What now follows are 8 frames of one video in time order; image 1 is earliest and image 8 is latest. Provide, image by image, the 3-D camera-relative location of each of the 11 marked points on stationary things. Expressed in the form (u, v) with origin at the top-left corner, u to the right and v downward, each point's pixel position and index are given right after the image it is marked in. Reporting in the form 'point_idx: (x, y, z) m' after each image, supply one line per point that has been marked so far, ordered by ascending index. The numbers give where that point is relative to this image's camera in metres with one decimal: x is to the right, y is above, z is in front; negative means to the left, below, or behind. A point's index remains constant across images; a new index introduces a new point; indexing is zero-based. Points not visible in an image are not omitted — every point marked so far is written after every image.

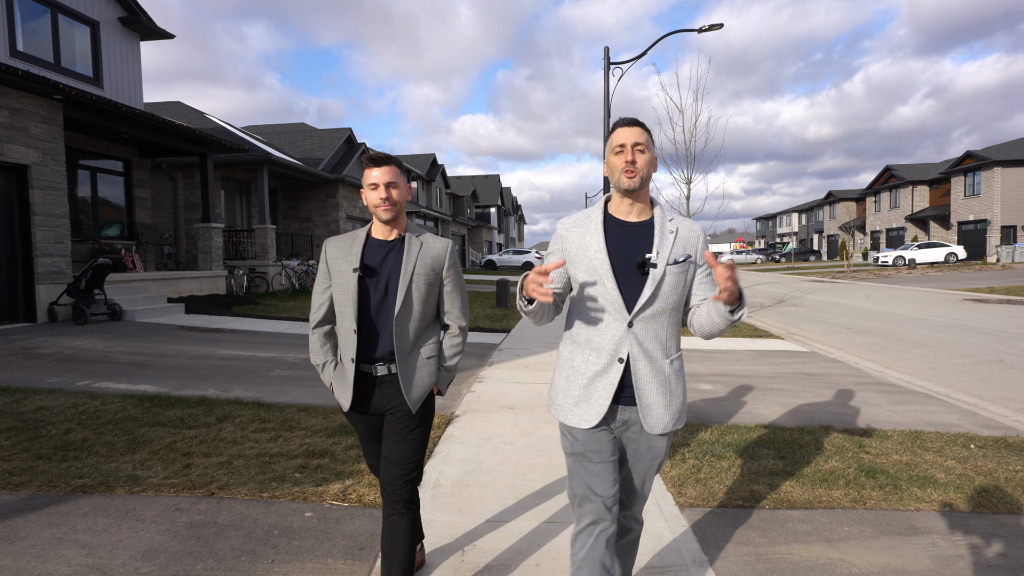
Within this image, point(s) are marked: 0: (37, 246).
0: (-8.2, +0.7, +10.0) m
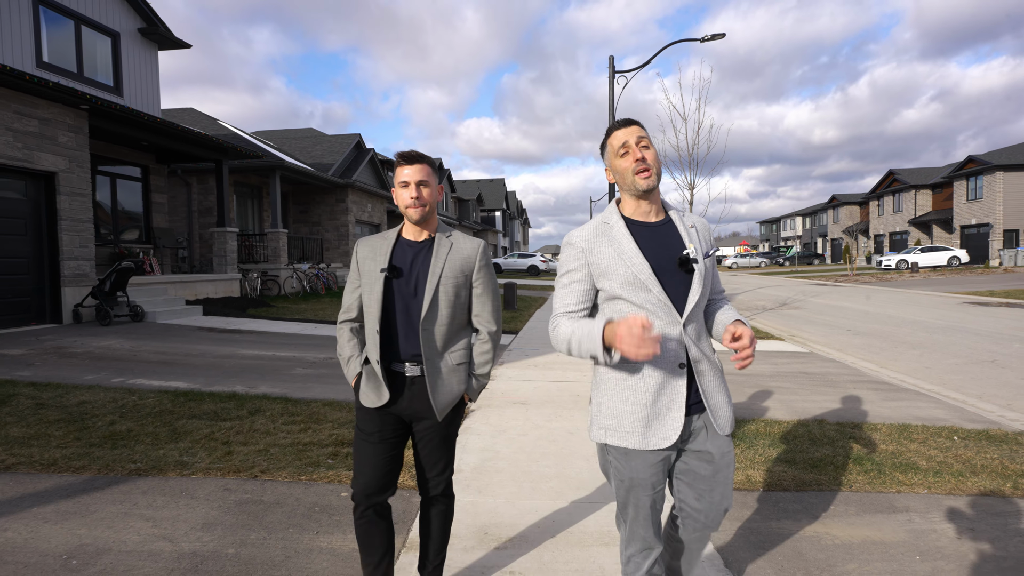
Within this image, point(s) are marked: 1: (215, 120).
0: (-8.0, +0.7, +10.4) m
1: (-10.2, +5.8, +19.9) m
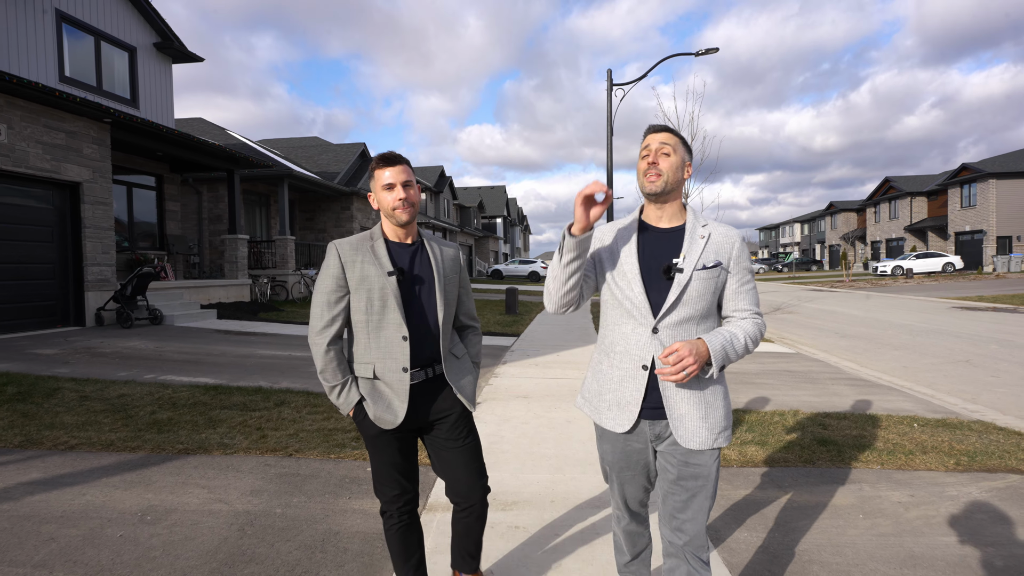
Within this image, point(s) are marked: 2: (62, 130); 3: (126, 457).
0: (-8.0, +0.6, +10.9) m
1: (-10.2, +5.6, +20.5) m
2: (-8.1, +2.9, +10.5) m
3: (-2.8, -1.2, +4.2) m
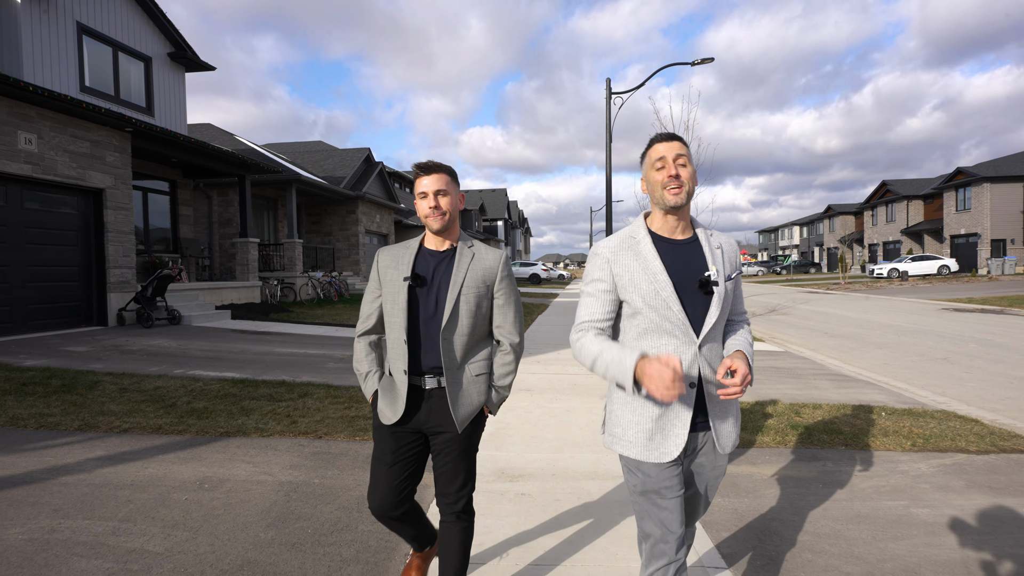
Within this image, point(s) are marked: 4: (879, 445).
0: (-8.0, +0.6, +11.5) m
1: (-10.1, +5.5, +21.0) m
2: (-8.1, +2.8, +11.0) m
3: (-2.8, -1.2, +4.8) m
4: (+3.1, -1.3, +4.8) m
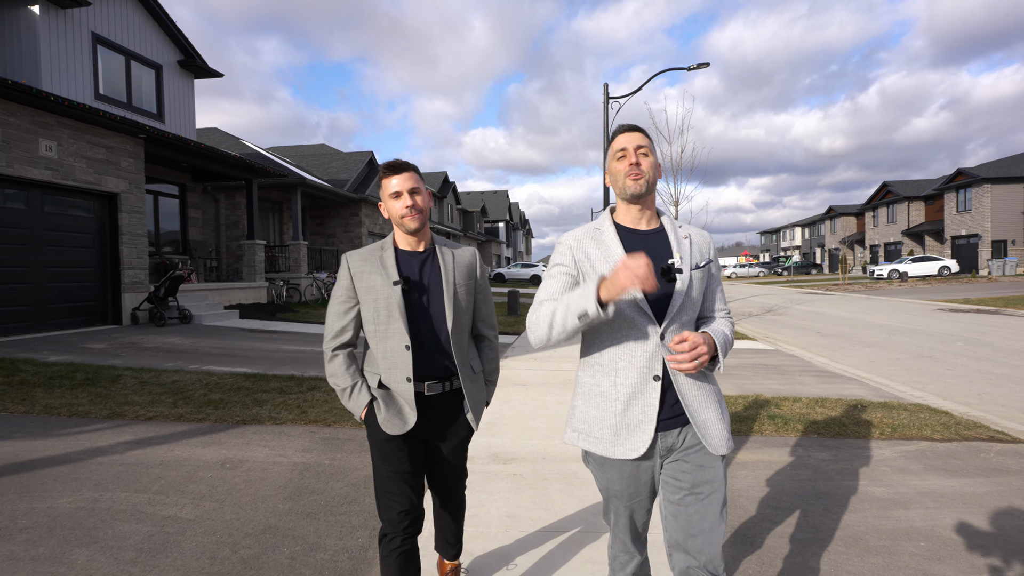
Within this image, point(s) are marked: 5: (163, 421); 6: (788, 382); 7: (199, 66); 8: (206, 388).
0: (-8.0, +0.6, +11.9) m
1: (-10.1, +5.5, +21.5) m
2: (-8.1, +2.8, +11.4) m
3: (-2.8, -1.2, +5.2) m
4: (+3.0, -1.3, +5.2) m
5: (-3.2, -1.2, +5.3) m
6: (+3.7, -1.3, +7.8) m
7: (-9.1, +6.4, +16.7) m
8: (-3.5, -1.1, +6.6) m
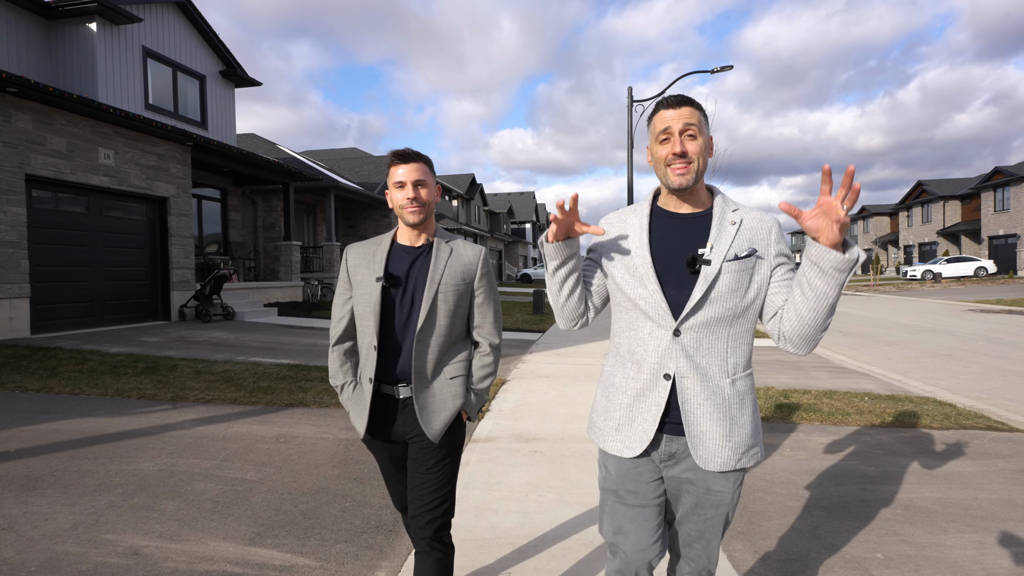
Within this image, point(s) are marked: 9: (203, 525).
0: (-7.4, +0.6, +12.7) m
1: (-9.1, +5.5, +22.4) m
2: (-7.6, +2.9, +12.3) m
3: (-2.6, -1.2, +5.7) m
4: (+3.2, -1.3, +5.5) m
5: (-3.0, -1.2, +5.9) m
6: (+4.0, -1.2, +8.0) m
7: (-8.3, +6.5, +17.6) m
8: (-3.2, -1.1, +7.2) m
9: (-1.7, -1.3, +3.2) m
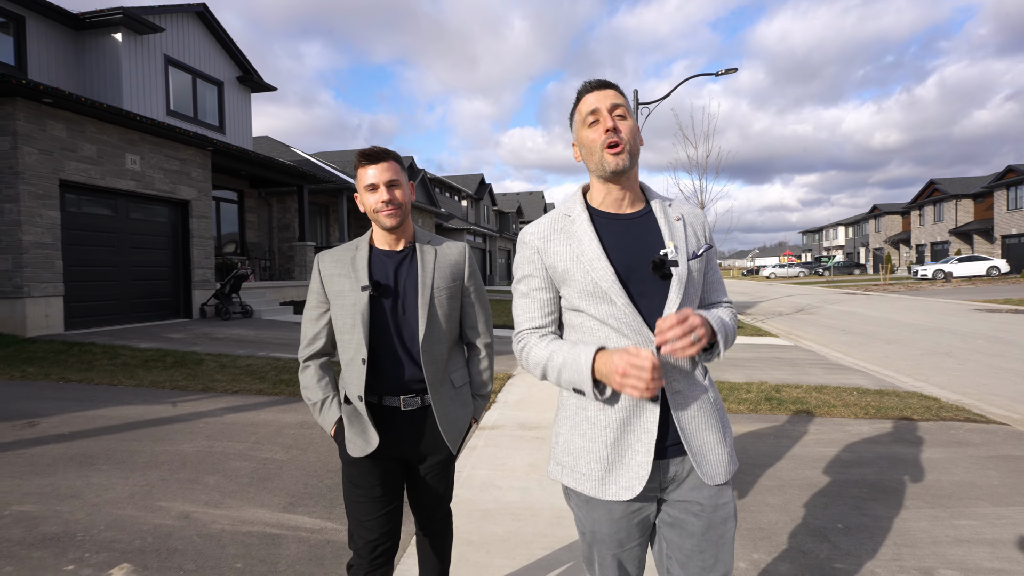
0: (-7.3, +0.6, +13.2) m
1: (-8.8, +5.6, +22.9) m
2: (-7.4, +2.9, +12.8) m
3: (-2.6, -1.2, +6.2) m
4: (+3.3, -1.3, +5.9) m
5: (-2.9, -1.2, +6.3) m
6: (+4.1, -1.2, +8.4) m
7: (-8.0, +6.5, +18.1) m
8: (-3.1, -1.1, +7.7) m
9: (-1.7, -1.3, +3.6) m
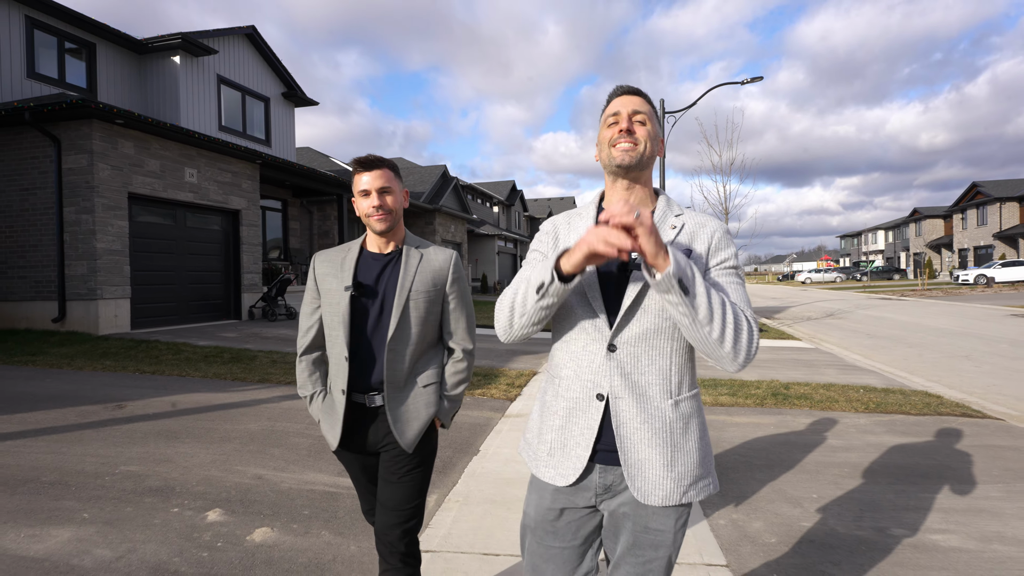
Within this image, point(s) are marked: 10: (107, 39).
0: (-6.6, +0.5, +14.2) m
1: (-7.6, +5.4, +24.0) m
2: (-6.8, +2.8, +13.8) m
3: (-2.3, -1.2, +6.9) m
4: (+3.5, -1.3, +6.3) m
5: (-2.6, -1.2, +7.1) m
6: (+4.5, -1.3, +8.7) m
7: (-7.1, +6.4, +19.2) m
8: (-2.8, -1.1, +8.4) m
9: (-1.6, -1.3, +4.3) m
10: (-10.1, +6.2, +14.4) m
